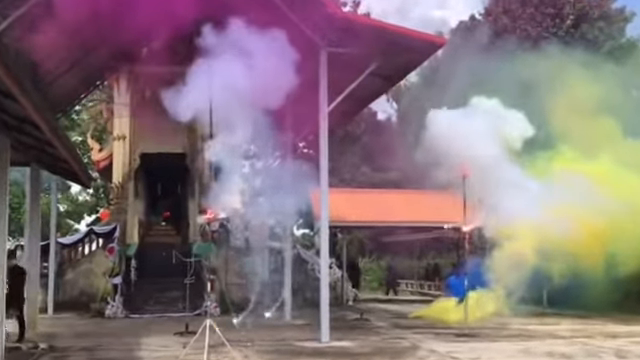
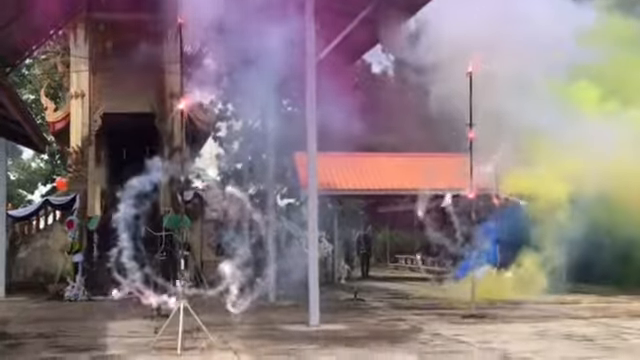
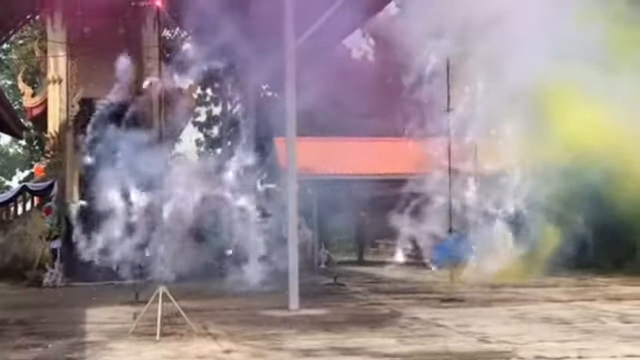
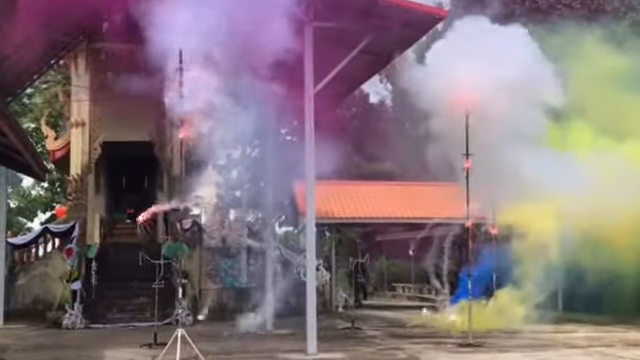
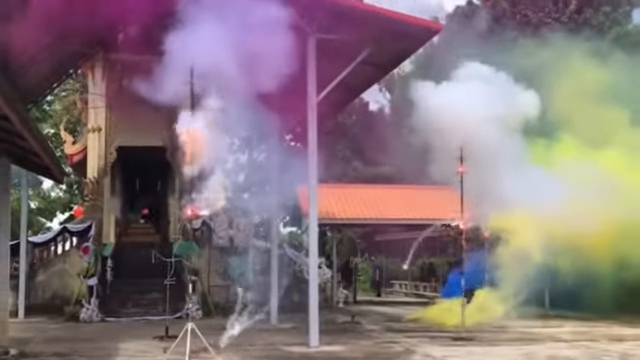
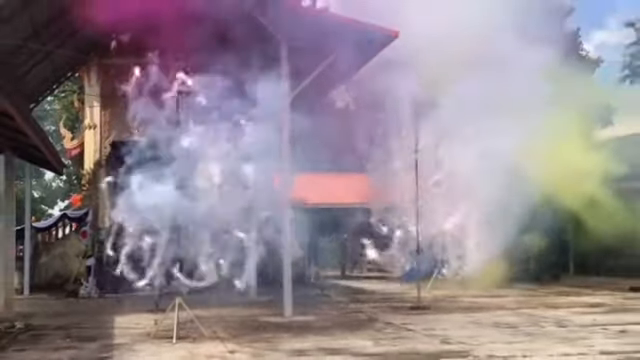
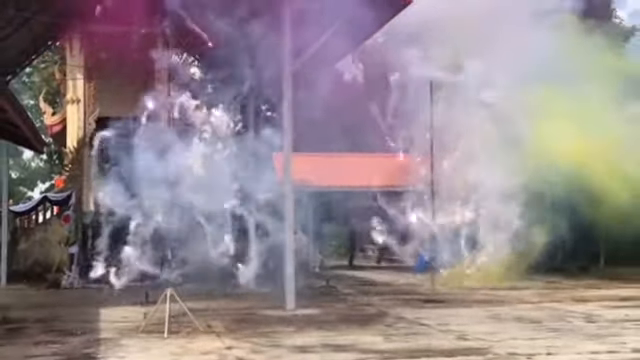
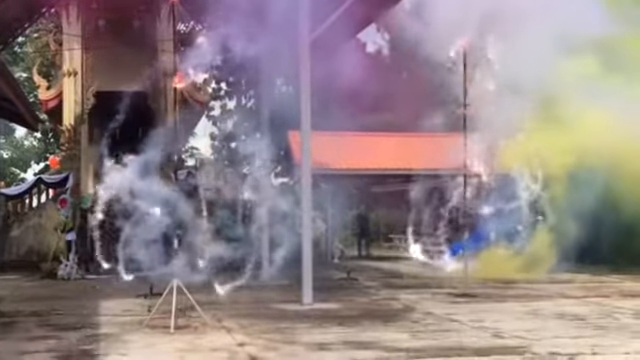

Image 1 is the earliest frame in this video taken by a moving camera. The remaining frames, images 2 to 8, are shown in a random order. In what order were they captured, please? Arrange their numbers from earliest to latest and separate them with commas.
5, 4, 2, 8, 3, 7, 6
